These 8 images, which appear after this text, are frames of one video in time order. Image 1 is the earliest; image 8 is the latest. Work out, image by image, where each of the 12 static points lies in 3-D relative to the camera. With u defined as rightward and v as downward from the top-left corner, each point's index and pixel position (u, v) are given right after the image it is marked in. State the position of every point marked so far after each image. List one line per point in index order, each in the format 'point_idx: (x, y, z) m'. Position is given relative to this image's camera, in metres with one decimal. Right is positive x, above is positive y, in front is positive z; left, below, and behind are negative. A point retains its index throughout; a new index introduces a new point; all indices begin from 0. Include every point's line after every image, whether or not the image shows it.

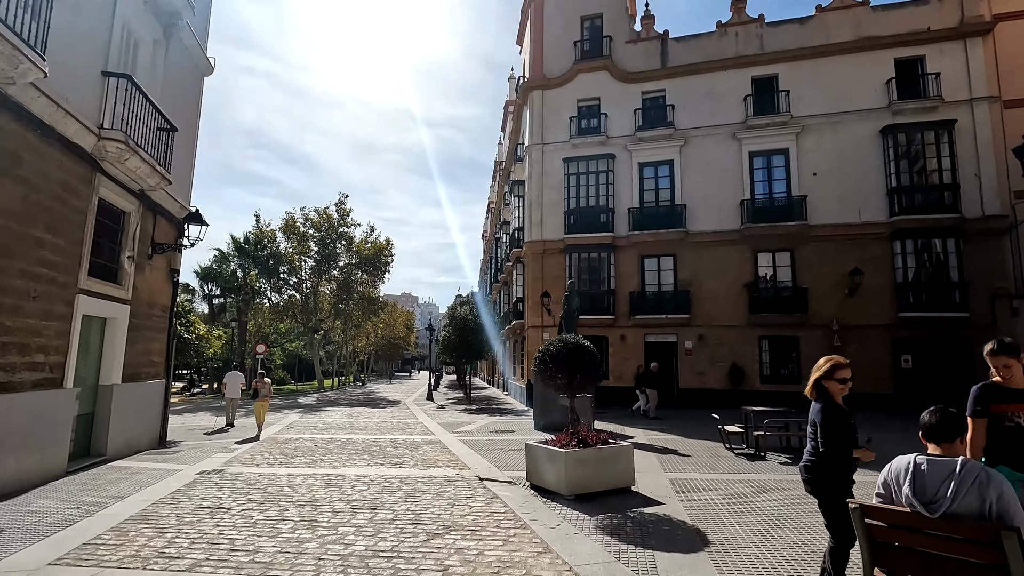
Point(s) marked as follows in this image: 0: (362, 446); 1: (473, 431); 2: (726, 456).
0: (-3.0, -3.2, +11.5) m
1: (-1.0, -3.6, +14.2) m
2: (+3.6, -2.8, +9.4) m
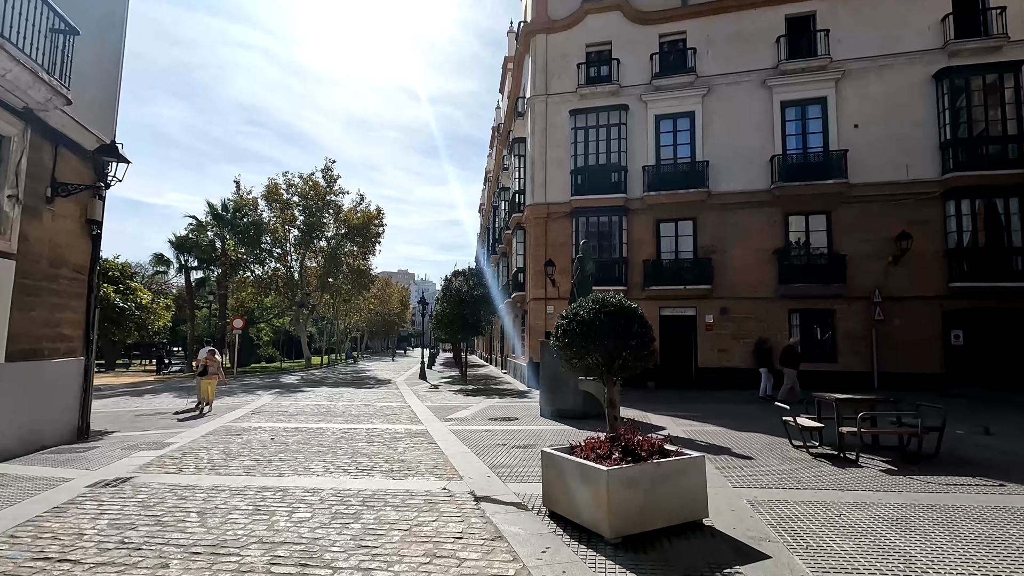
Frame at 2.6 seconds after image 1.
0: (-3.0, -2.5, +9.2) m
1: (-0.9, -2.8, +11.9) m
2: (+3.7, -2.2, +7.1) m
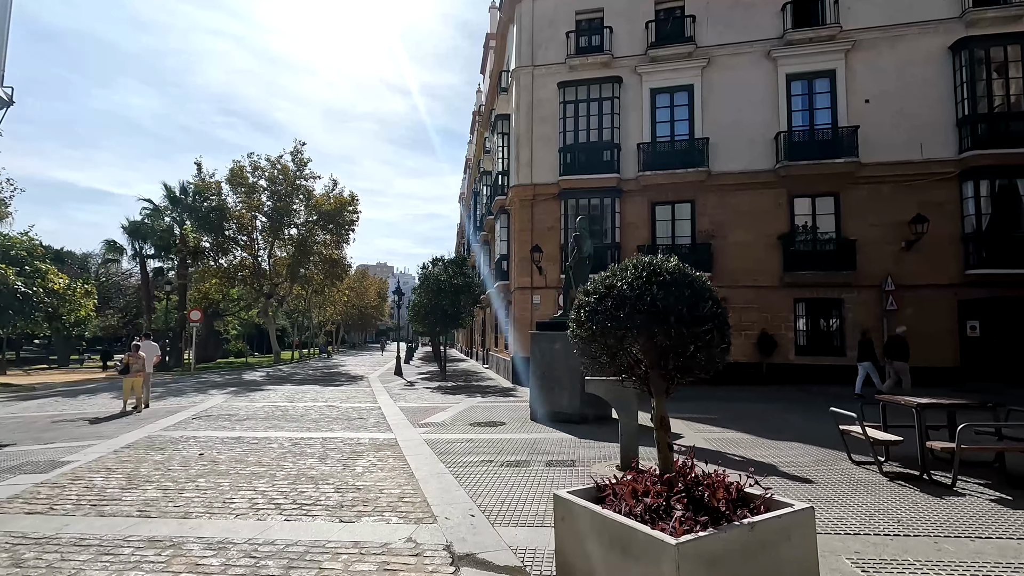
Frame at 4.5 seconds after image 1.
0: (-3.1, -2.2, +7.4) m
1: (-1.2, -2.5, +10.2) m
2: (+3.6, -1.9, +5.5) m
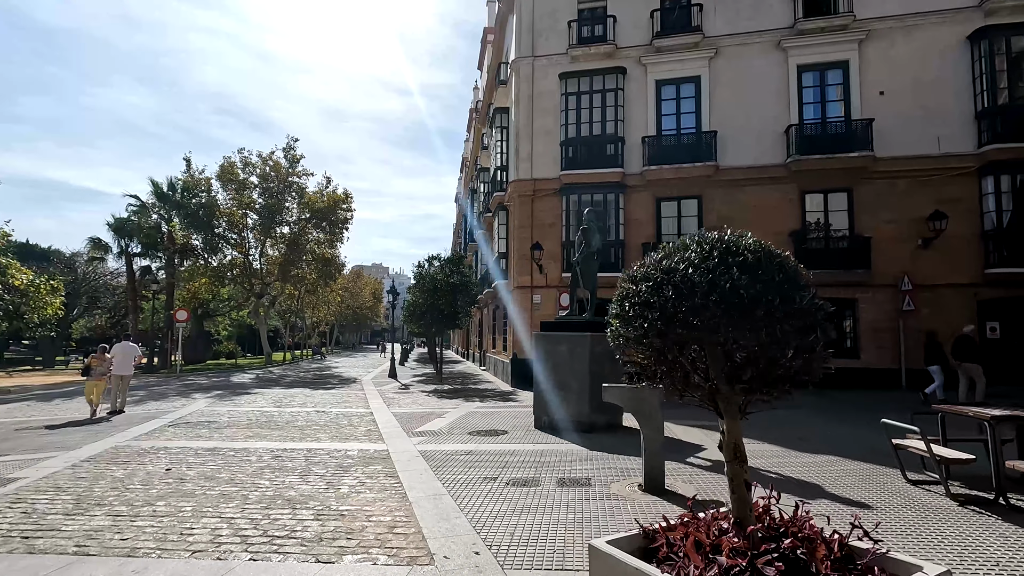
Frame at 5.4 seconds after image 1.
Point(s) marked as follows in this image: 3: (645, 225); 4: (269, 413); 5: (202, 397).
0: (-3.1, -2.1, +6.5) m
1: (-1.1, -2.4, +9.4) m
2: (+3.7, -1.8, +4.8) m
3: (+4.3, +2.0, +18.3) m
4: (-5.1, -2.7, +11.9) m
5: (-8.5, -3.0, +15.4) m
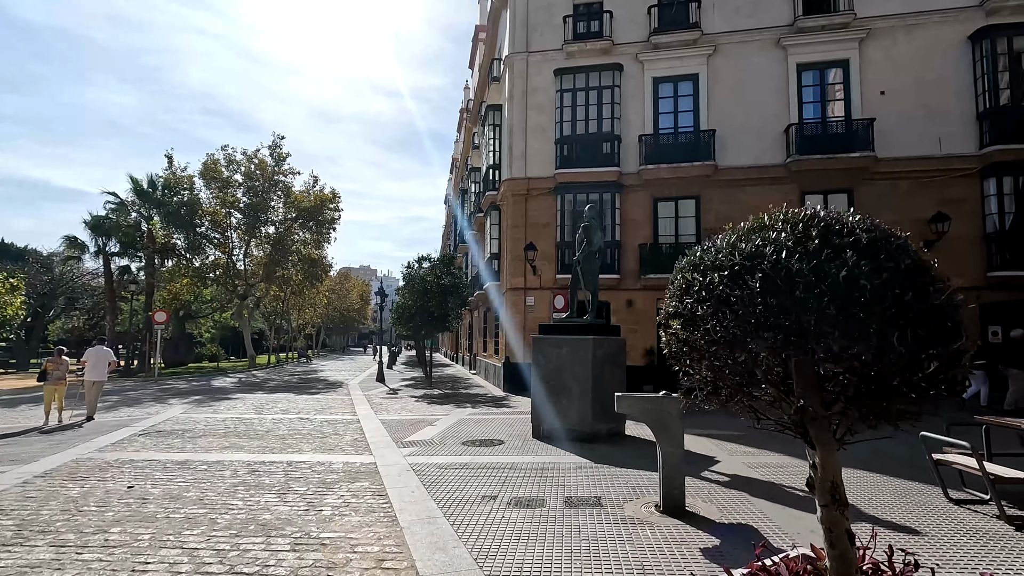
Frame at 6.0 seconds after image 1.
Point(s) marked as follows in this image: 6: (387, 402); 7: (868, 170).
0: (-3.1, -2.1, +5.9) m
1: (-1.2, -2.4, +8.8) m
2: (+3.7, -1.8, +4.3) m
3: (+4.1, +2.0, +17.8) m
4: (-5.3, -2.7, +11.2) m
5: (-8.7, -3.0, +14.6) m
6: (-3.4, -3.1, +15.1) m
7: (+10.5, +3.5, +16.5) m
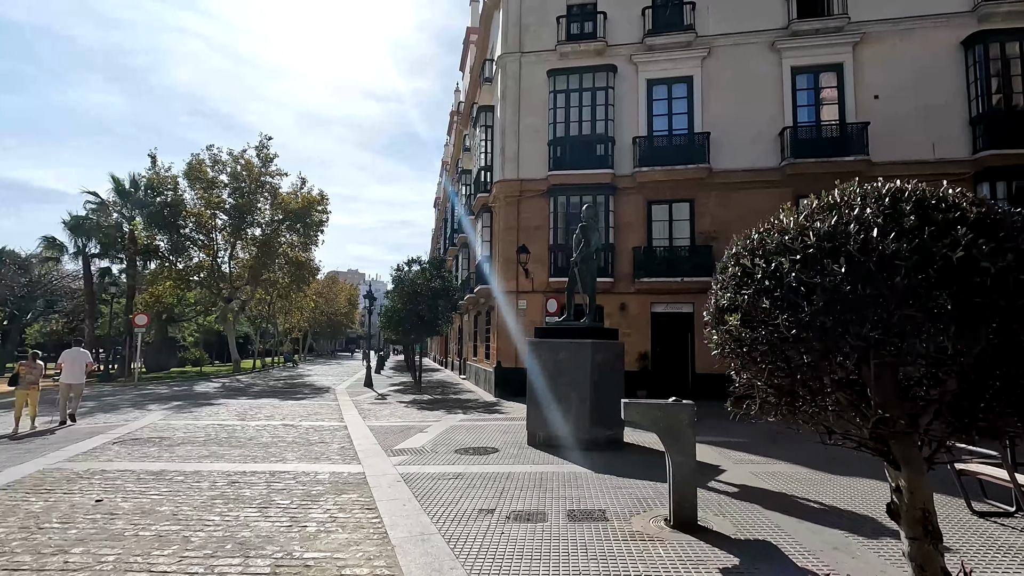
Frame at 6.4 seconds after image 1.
0: (-3.1, -2.1, +5.5) m
1: (-1.2, -2.4, +8.4) m
2: (+3.7, -1.8, +4.0) m
3: (+3.9, +1.9, +17.6) m
4: (-5.4, -2.7, +10.7) m
5: (-8.9, -3.0, +14.1) m
6: (-3.6, -3.1, +14.7) m
7: (+10.3, +3.4, +16.4) m
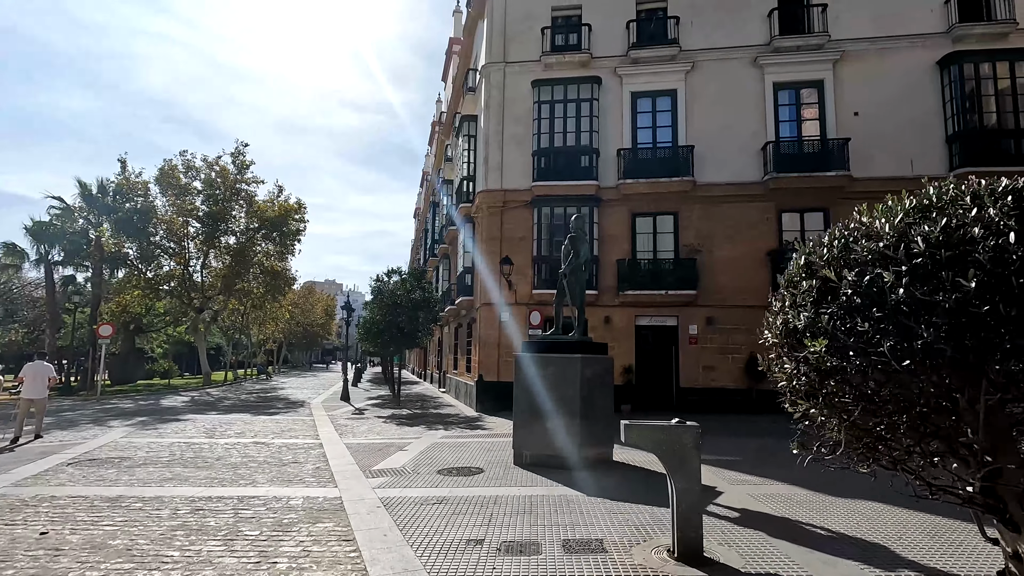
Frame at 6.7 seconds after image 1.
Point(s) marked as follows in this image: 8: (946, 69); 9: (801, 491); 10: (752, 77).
0: (-3.2, -2.2, +5.0) m
1: (-1.5, -2.6, +8.0) m
2: (+3.7, -2.0, +3.8) m
3: (+3.4, +1.5, +17.4) m
4: (-5.7, -2.9, +10.1) m
5: (-9.3, -3.3, +13.4) m
6: (-4.0, -3.4, +14.1) m
7: (+9.8, +2.9, +16.5) m
8: (+12.7, +6.4, +16.3) m
9: (+3.4, -2.4, +6.6) m
10: (+7.5, +6.6, +17.4) m
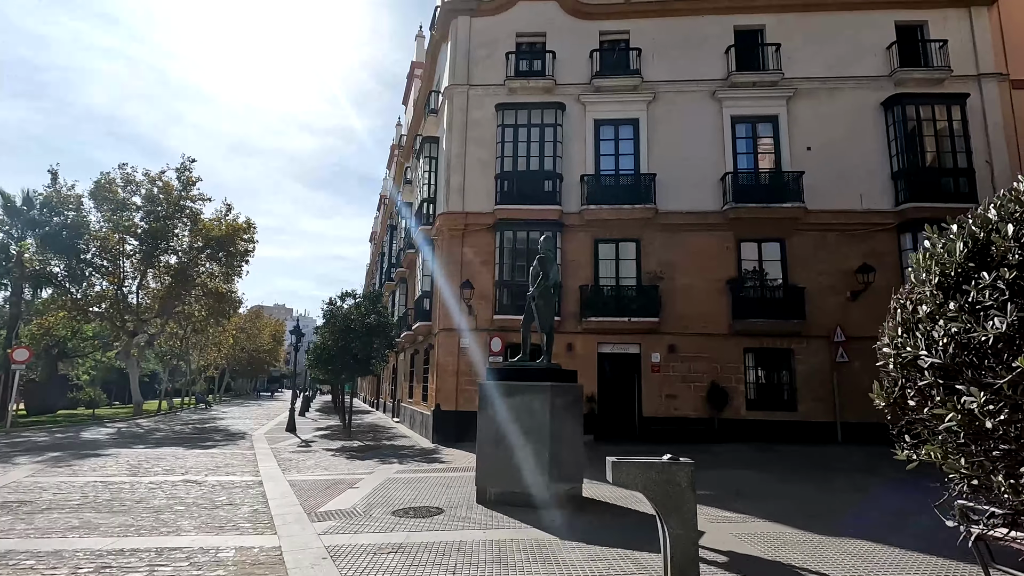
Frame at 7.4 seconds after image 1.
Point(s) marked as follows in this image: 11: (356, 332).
0: (-3.4, -2.3, +4.1) m
1: (-1.9, -2.9, +7.2) m
2: (+3.5, -2.1, +3.4) m
3: (+2.2, +0.6, +17.2) m
4: (-6.3, -3.2, +9.0) m
5: (-10.2, -3.7, +11.9) m
6: (-5.0, -3.9, +13.1) m
7: (+8.7, +2.0, +16.9) m
8: (+11.6, +5.5, +17.1) m
9: (+3.0, -2.7, +6.3) m
10: (+6.3, +5.7, +17.8) m
11: (-5.6, -1.6, +20.0) m
